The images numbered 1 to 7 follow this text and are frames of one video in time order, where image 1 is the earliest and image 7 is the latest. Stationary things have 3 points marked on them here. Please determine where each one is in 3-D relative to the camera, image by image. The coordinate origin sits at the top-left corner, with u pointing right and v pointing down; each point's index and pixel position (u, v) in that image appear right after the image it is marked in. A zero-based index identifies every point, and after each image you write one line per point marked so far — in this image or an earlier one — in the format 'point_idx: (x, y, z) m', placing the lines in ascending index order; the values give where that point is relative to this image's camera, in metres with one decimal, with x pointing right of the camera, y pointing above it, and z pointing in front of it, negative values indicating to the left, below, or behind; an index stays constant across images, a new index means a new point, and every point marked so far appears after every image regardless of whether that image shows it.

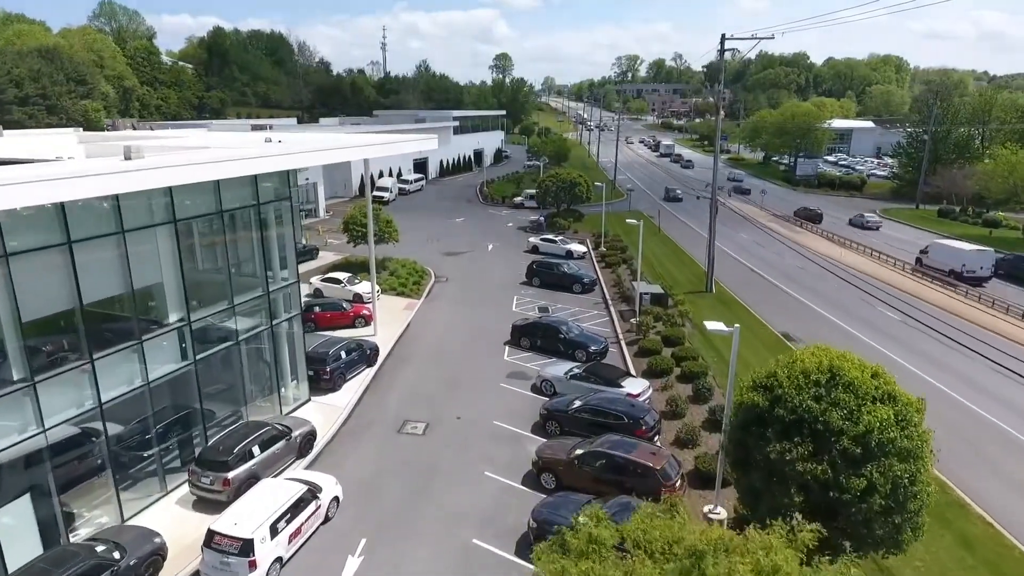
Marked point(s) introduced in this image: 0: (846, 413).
0: (+4.1, -1.6, +9.3) m
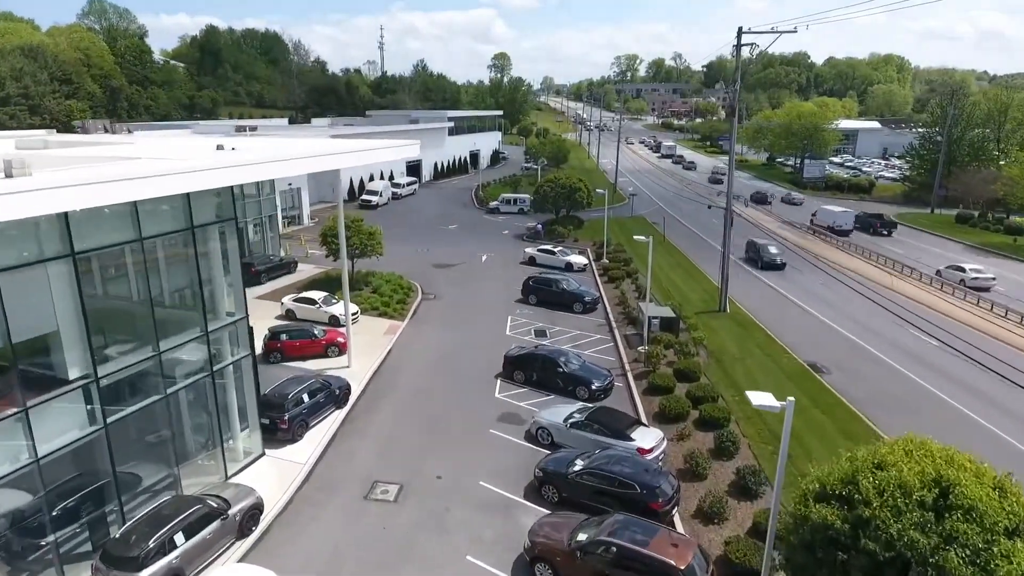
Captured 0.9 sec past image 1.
0: (+3.9, -2.3, +6.6) m
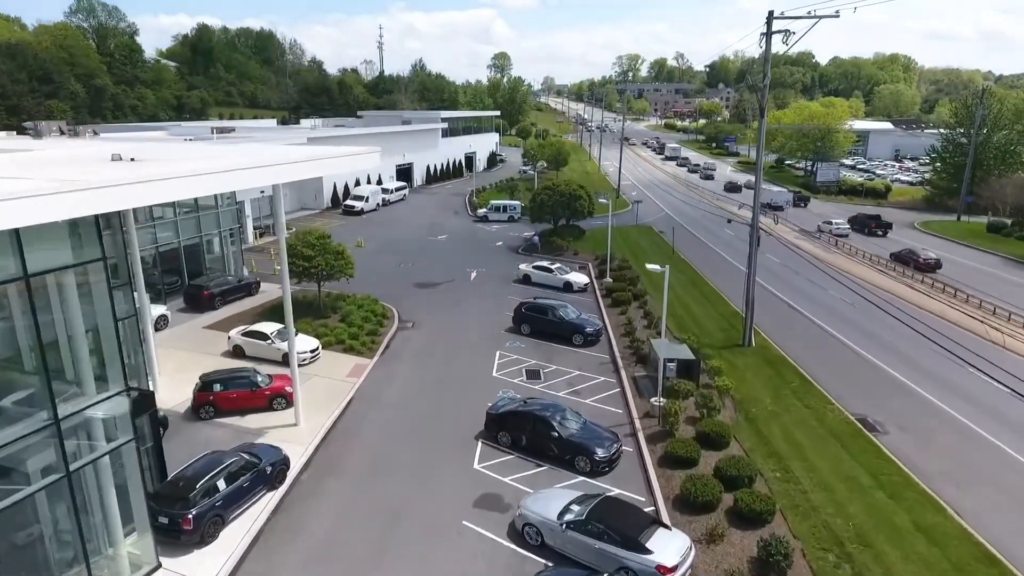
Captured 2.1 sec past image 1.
0: (+3.5, -3.2, +2.6) m
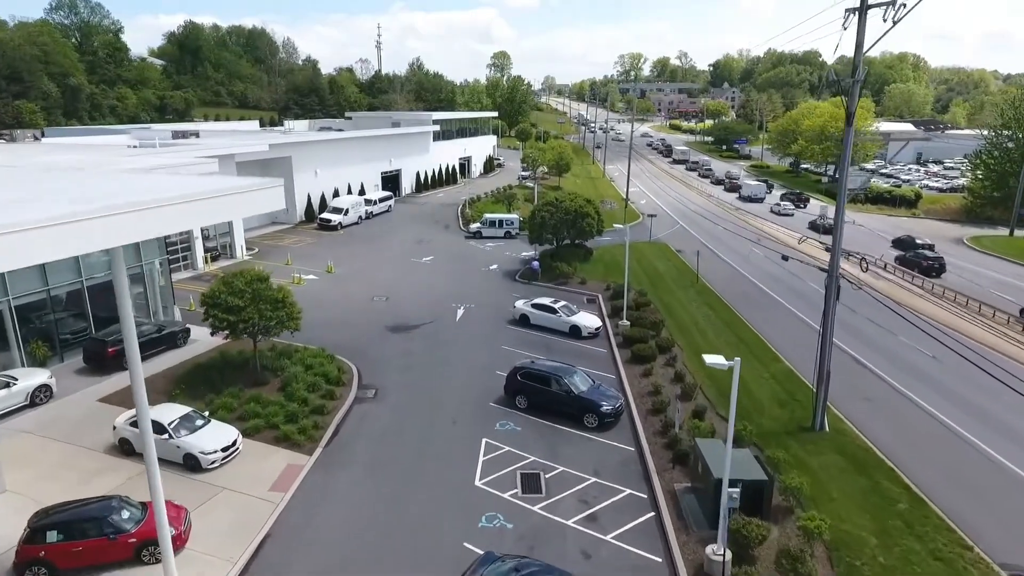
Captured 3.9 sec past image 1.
0: (+3.3, -4.7, -3.3) m
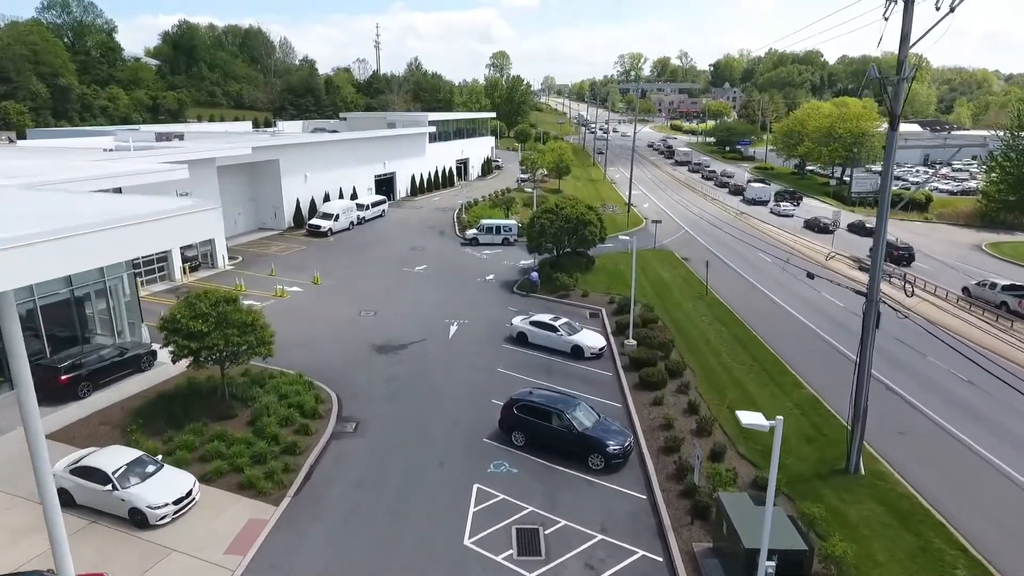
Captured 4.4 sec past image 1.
0: (+3.2, -5.1, -5.3) m
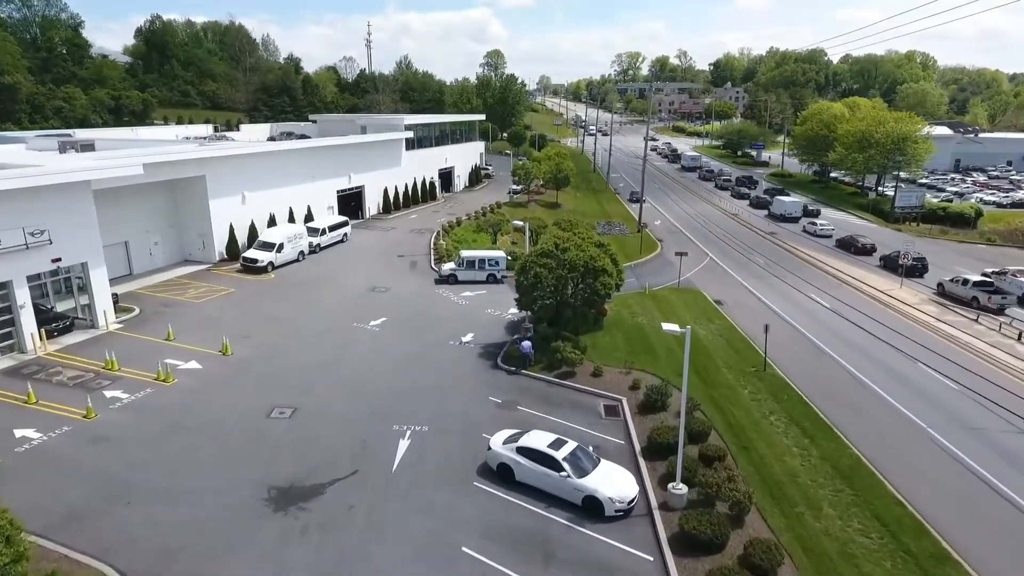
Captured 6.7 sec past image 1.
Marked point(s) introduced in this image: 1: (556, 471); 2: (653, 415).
0: (+2.9, -7.3, -14.2) m
1: (+0.9, -3.6, +14.9) m
2: (+3.5, -3.1, +19.3) m
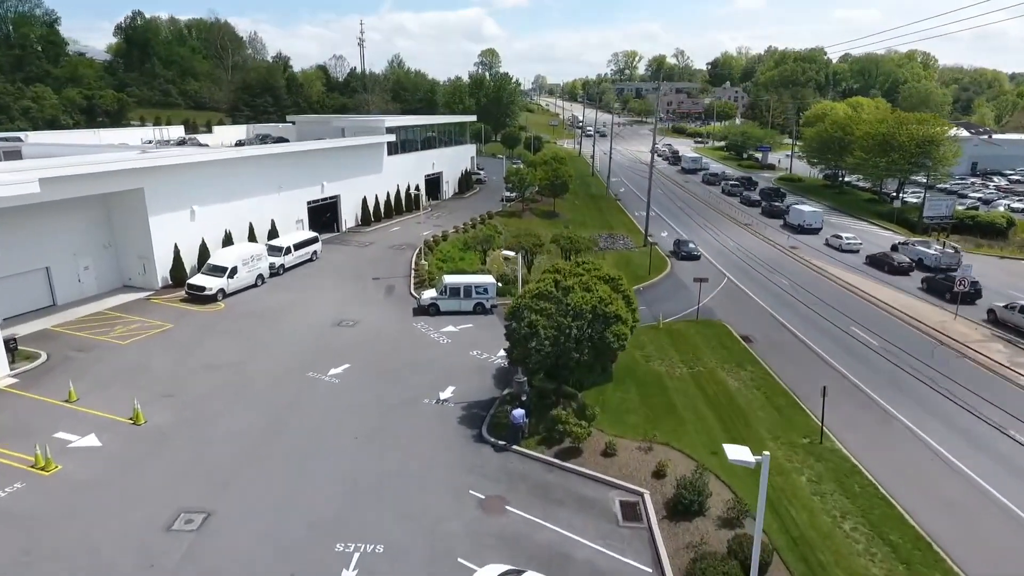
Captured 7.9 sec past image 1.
0: (+2.9, -8.6, -19.0) m
1: (+0.6, -4.8, +10.0) m
2: (+3.2, -4.3, +14.4) m
